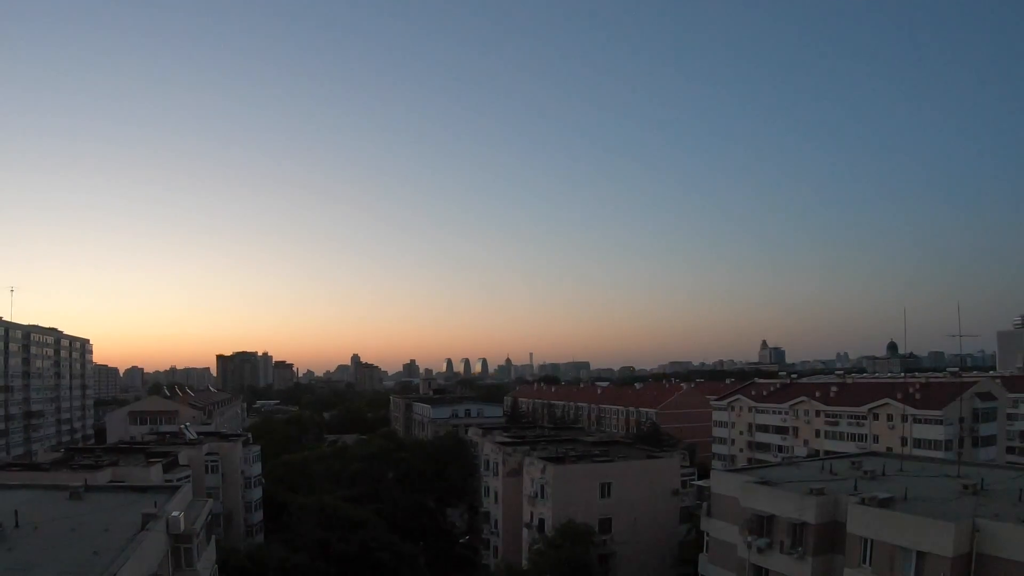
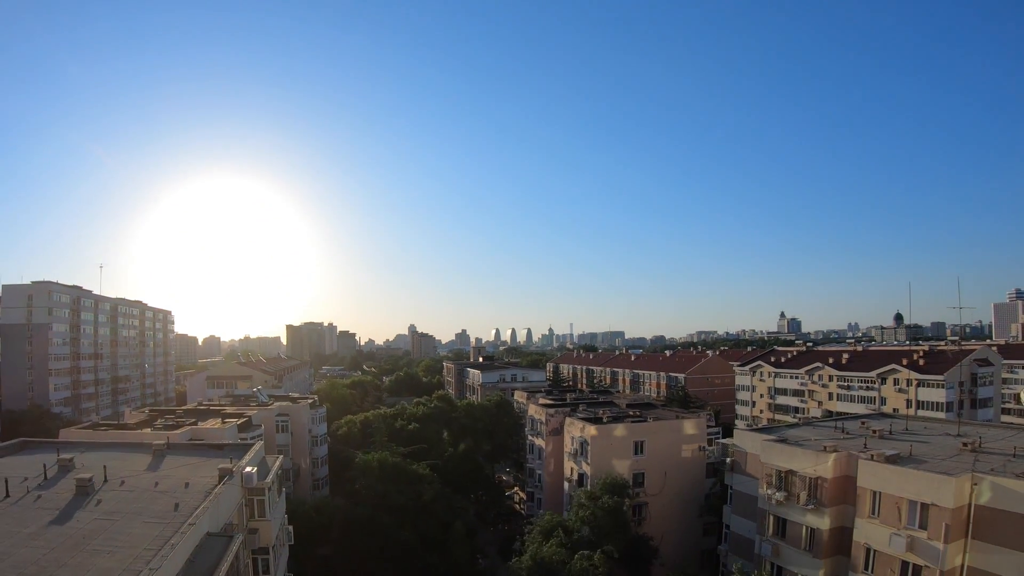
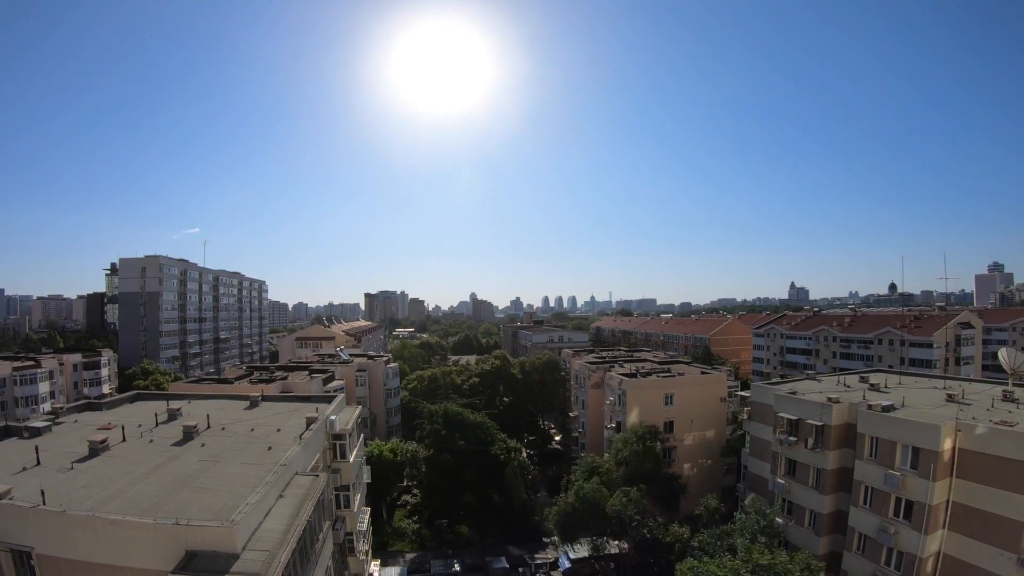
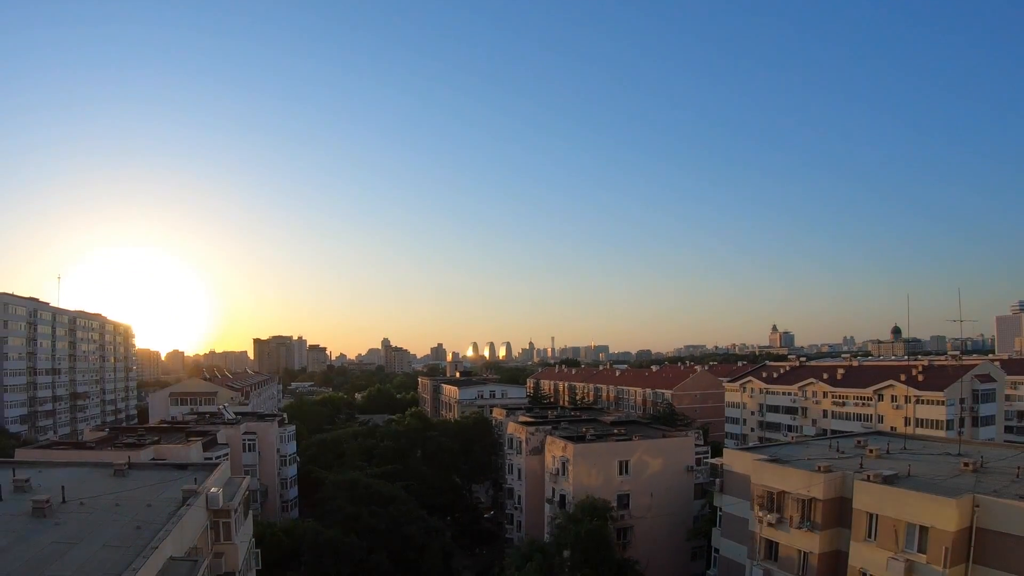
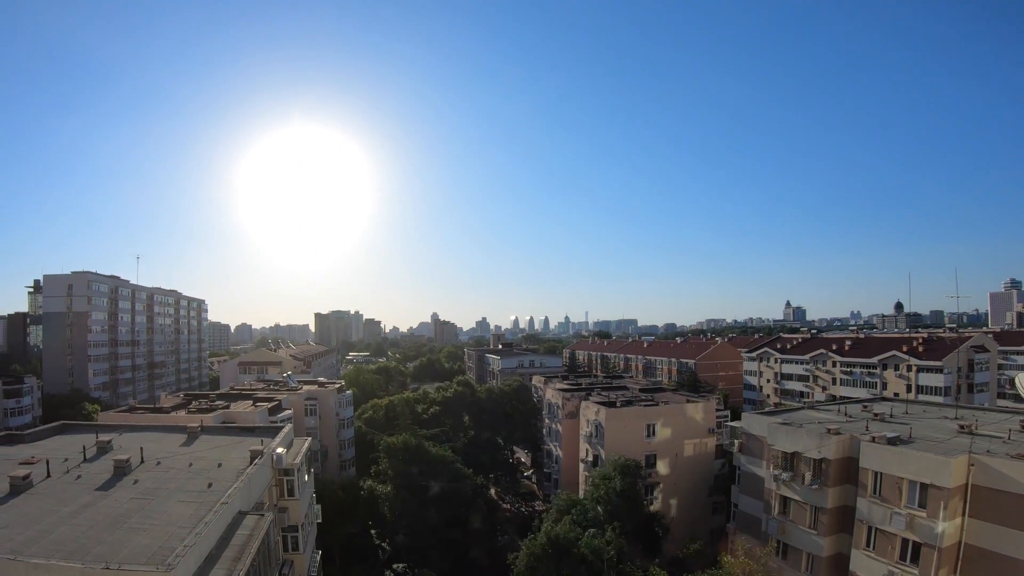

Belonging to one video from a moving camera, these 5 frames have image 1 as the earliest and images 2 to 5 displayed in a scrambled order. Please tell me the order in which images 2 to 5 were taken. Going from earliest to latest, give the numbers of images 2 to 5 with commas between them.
4, 2, 5, 3
